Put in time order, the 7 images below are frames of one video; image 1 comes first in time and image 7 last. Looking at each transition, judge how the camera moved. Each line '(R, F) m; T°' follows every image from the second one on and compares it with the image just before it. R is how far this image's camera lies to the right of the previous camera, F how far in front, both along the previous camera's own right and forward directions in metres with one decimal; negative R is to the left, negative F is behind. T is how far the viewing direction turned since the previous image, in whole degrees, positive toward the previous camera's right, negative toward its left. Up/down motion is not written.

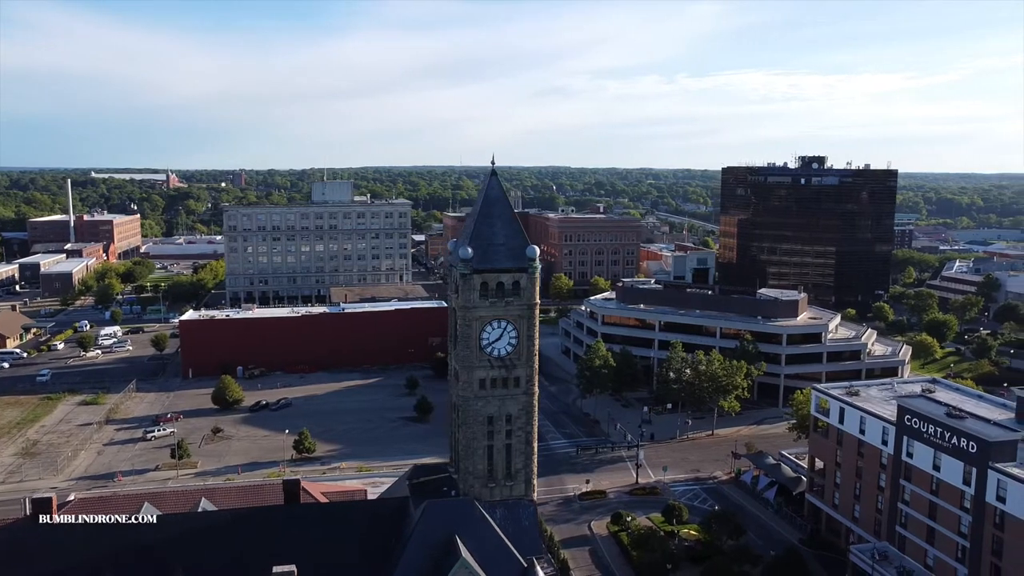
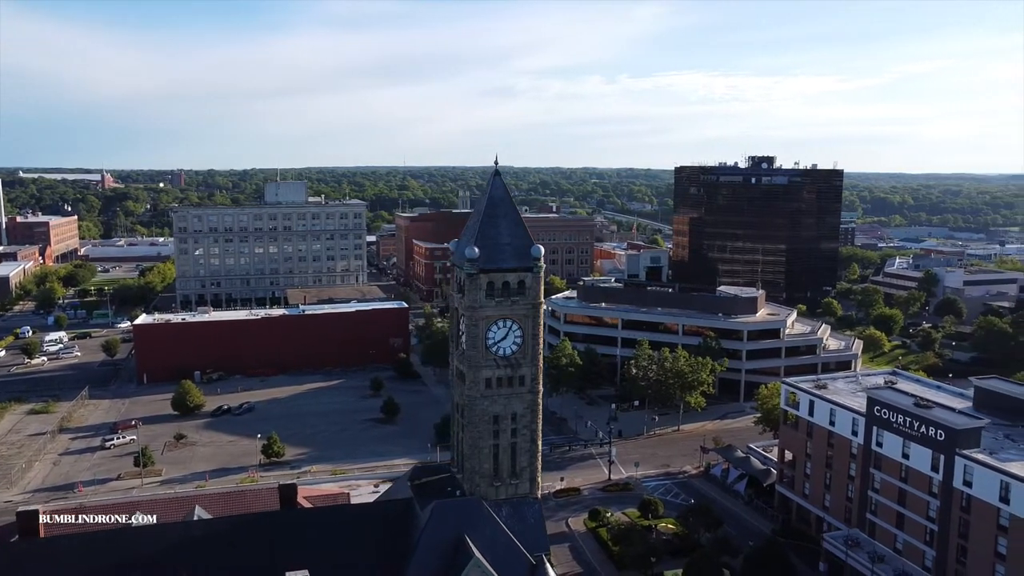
(-1.4, -0.1) m; +4°
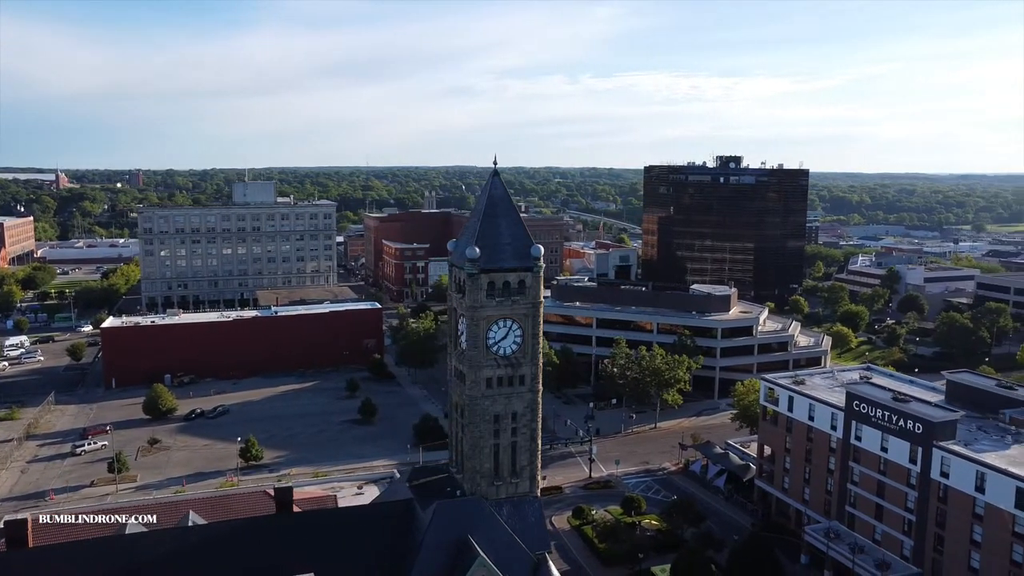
(-0.9, -0.1) m; +2°
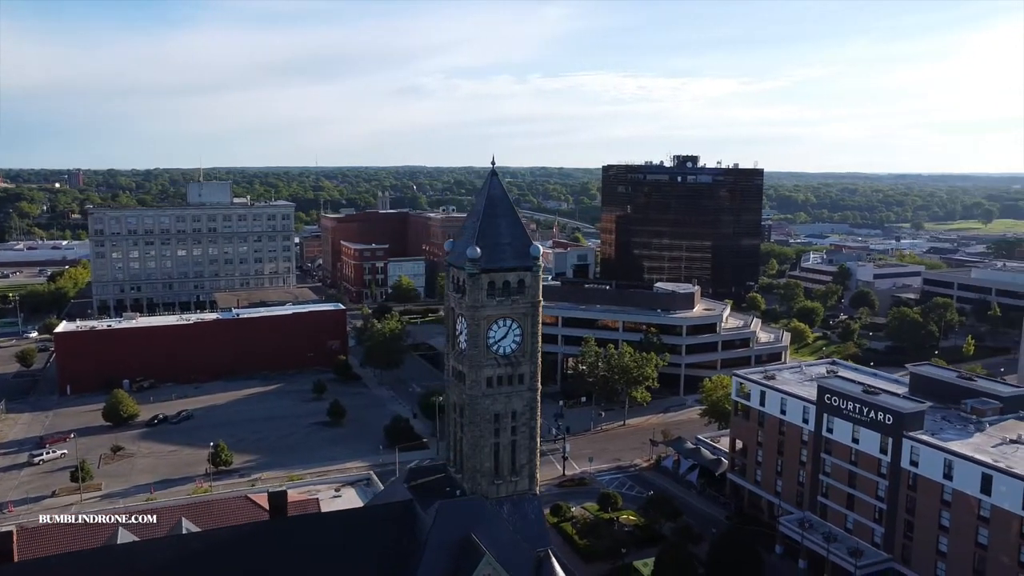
(-1.2, -0.1) m; +3°
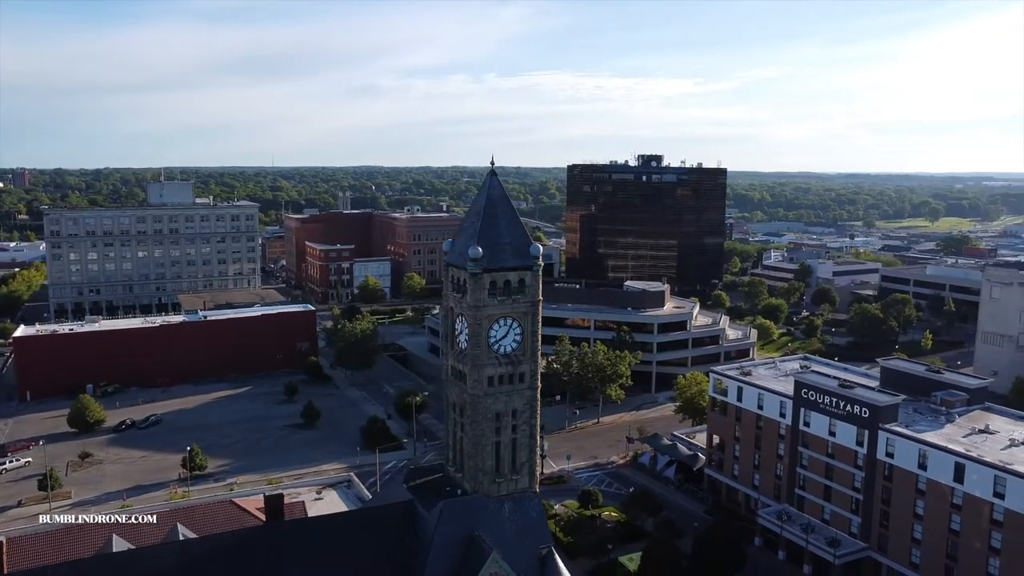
(-1.0, -0.1) m; +3°
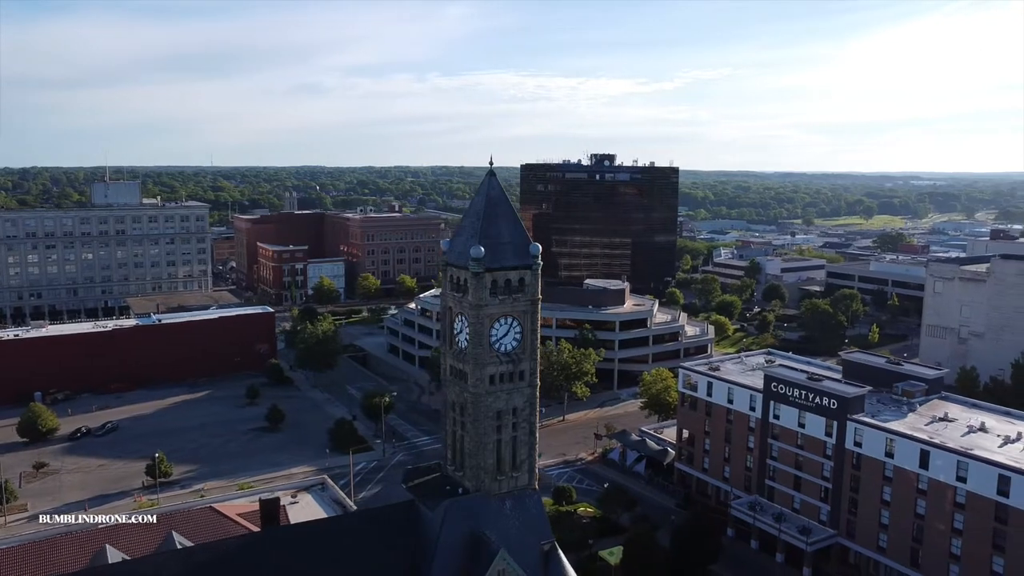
(-1.3, -0.1) m; +4°
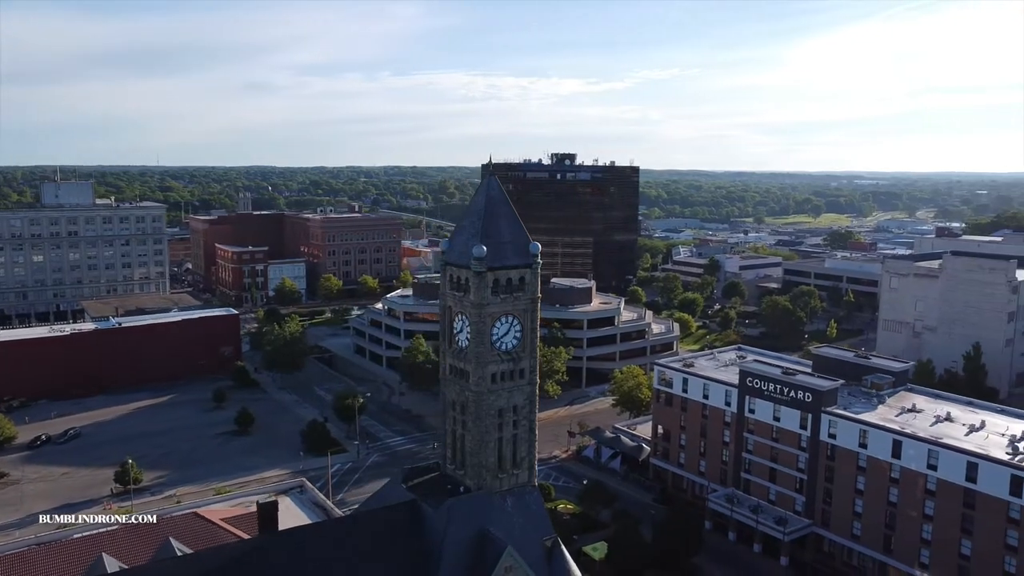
(-1.1, -0.1) m; +3°
